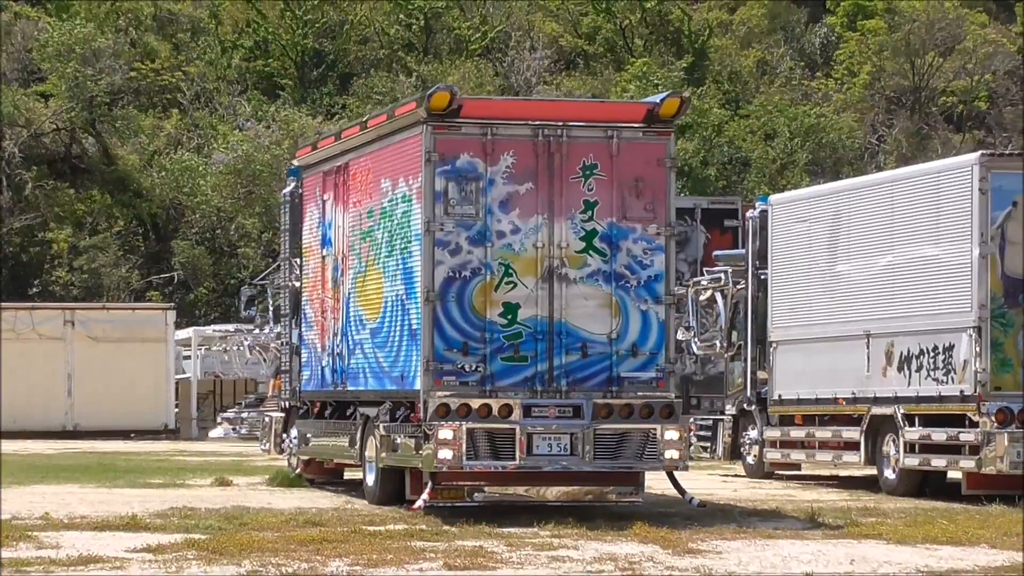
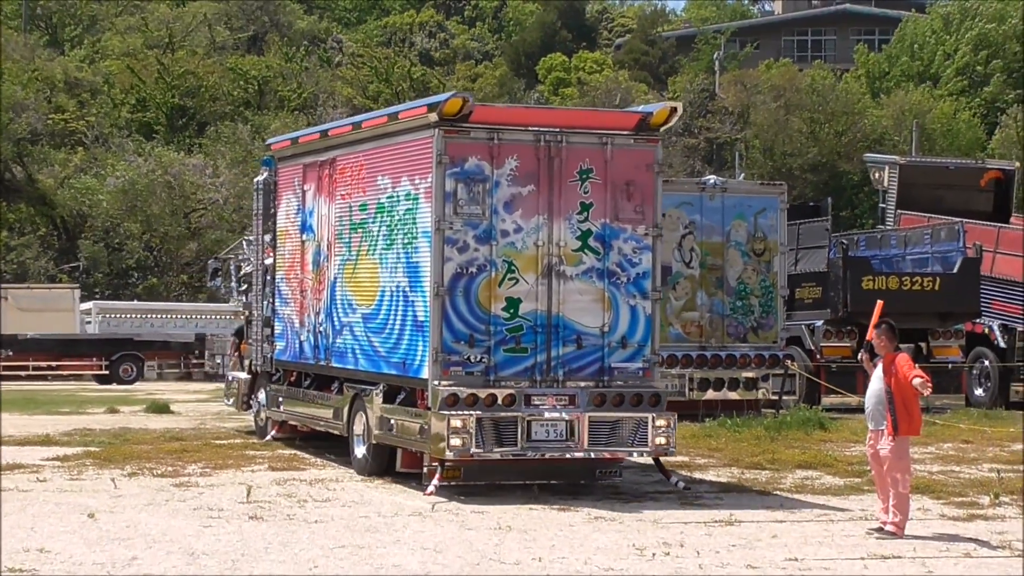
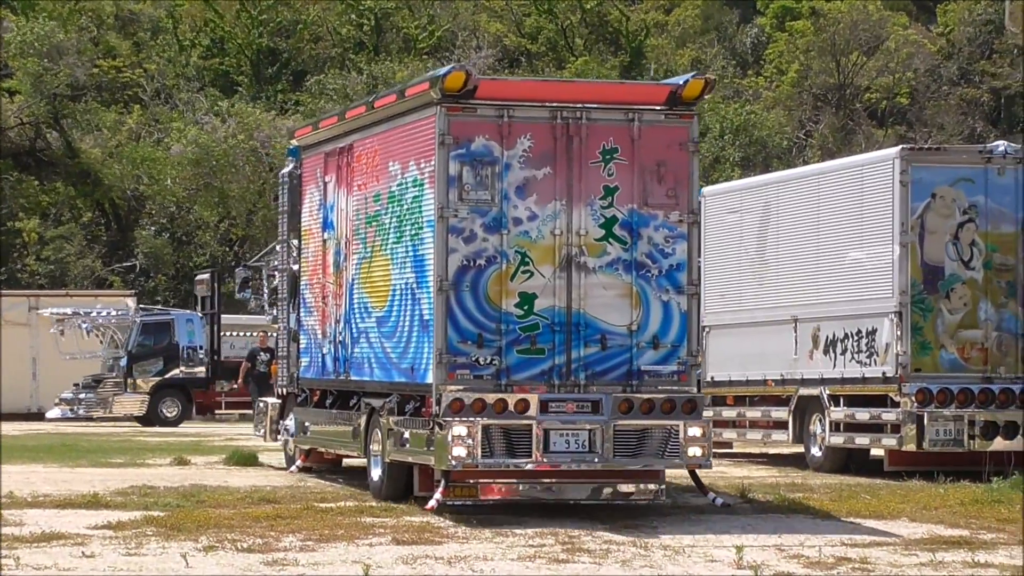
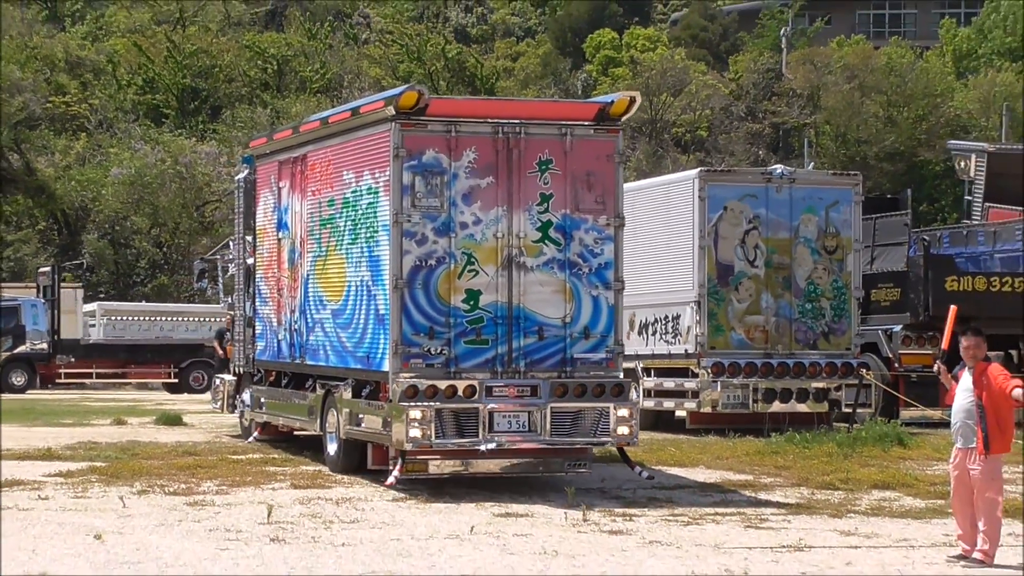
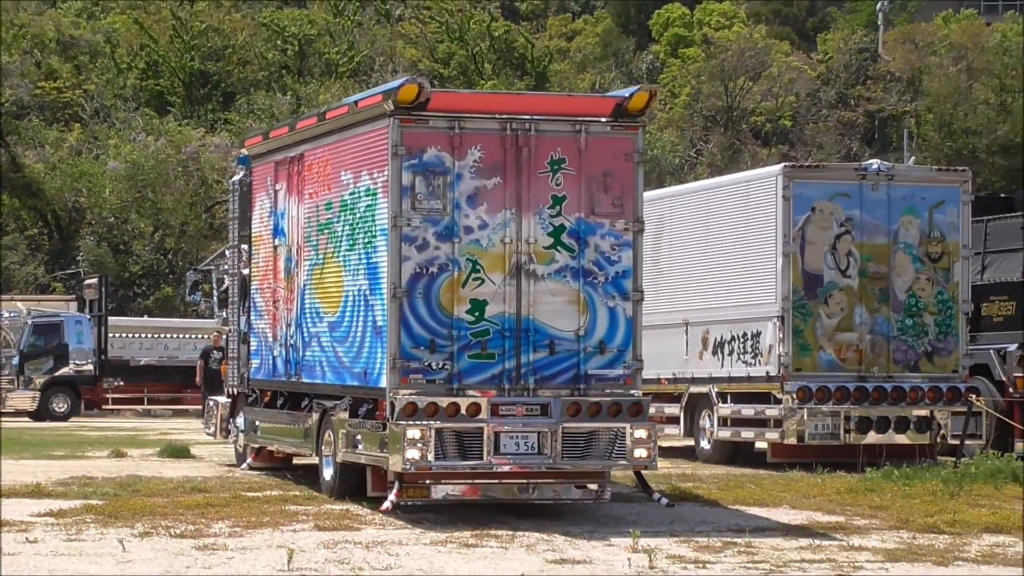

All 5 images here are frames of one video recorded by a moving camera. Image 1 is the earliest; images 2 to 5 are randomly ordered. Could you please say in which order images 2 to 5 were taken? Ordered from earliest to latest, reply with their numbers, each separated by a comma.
3, 5, 4, 2
